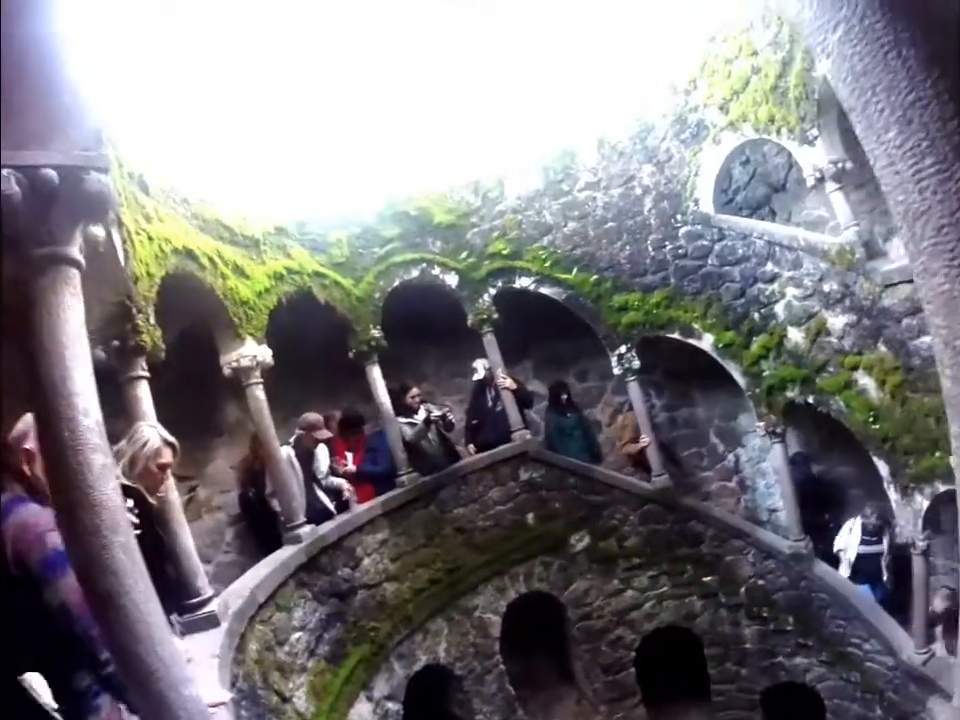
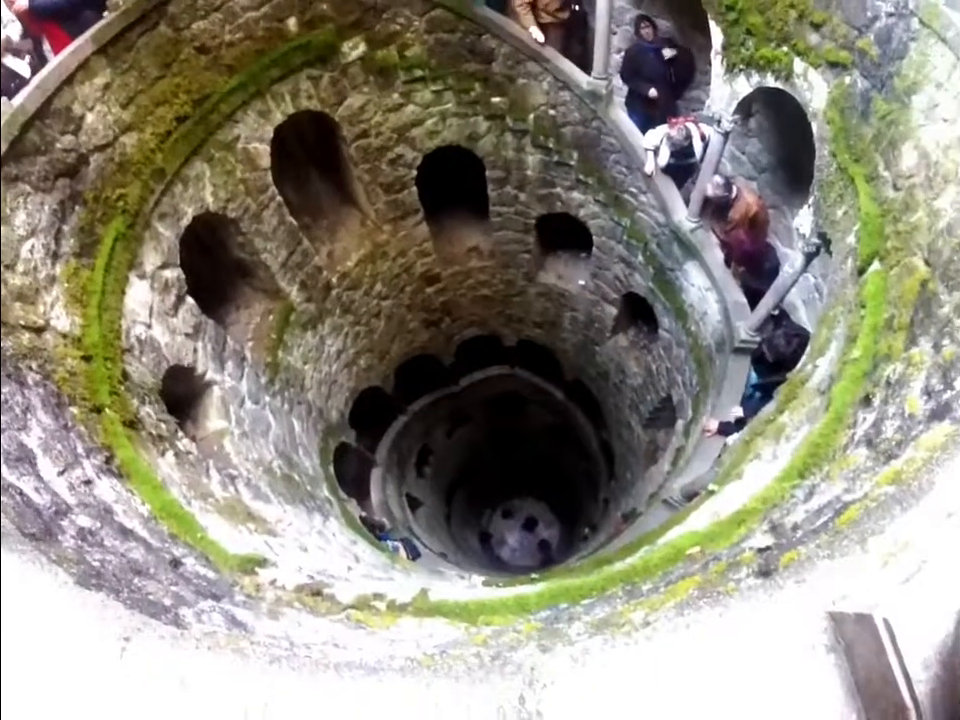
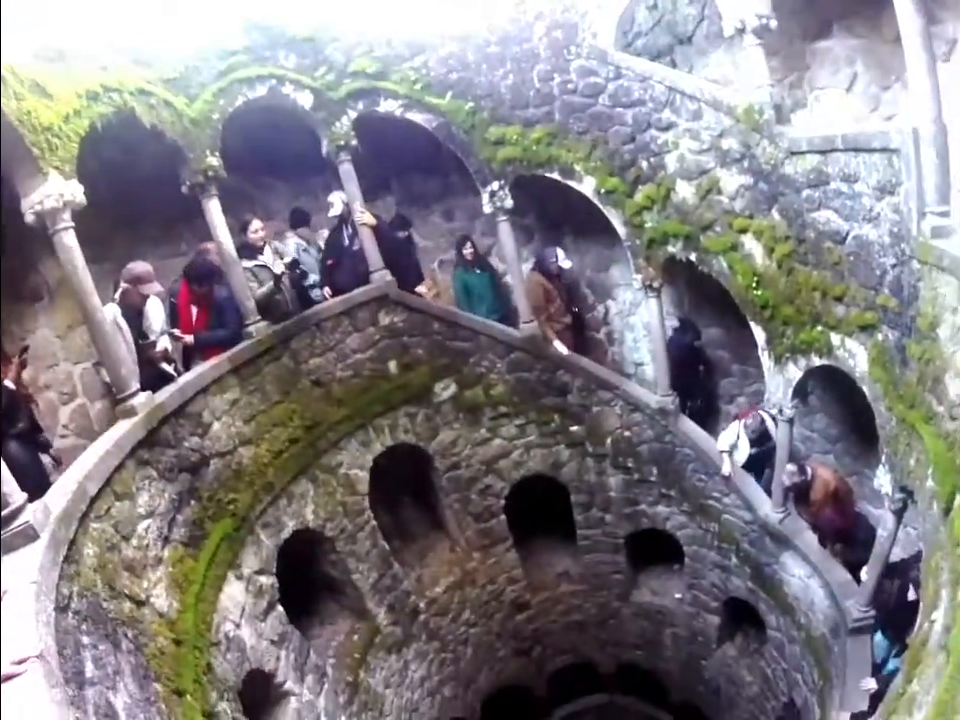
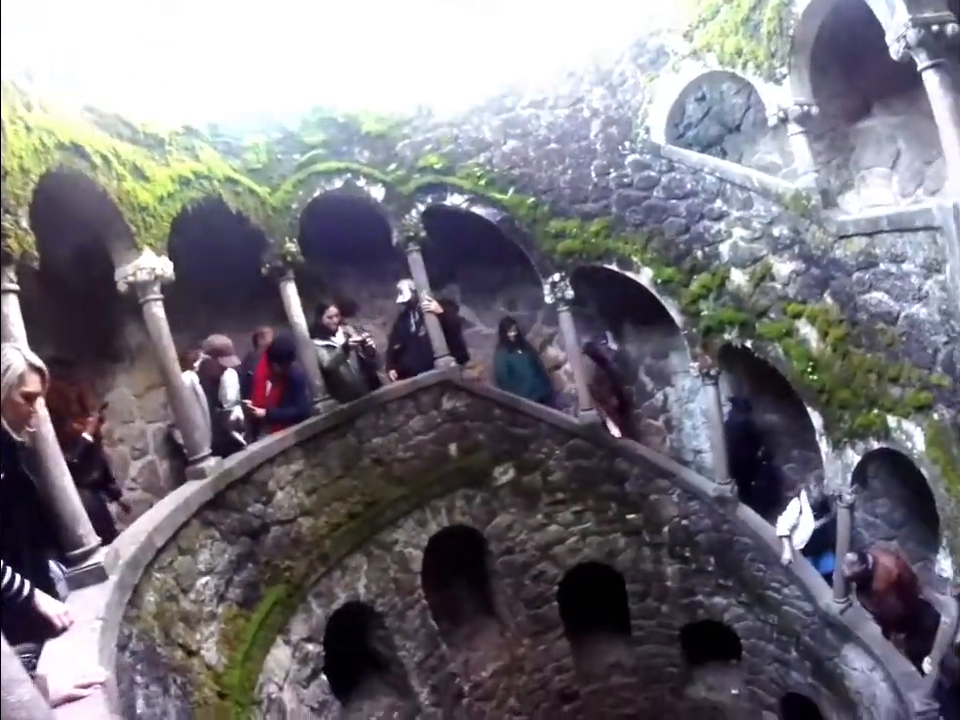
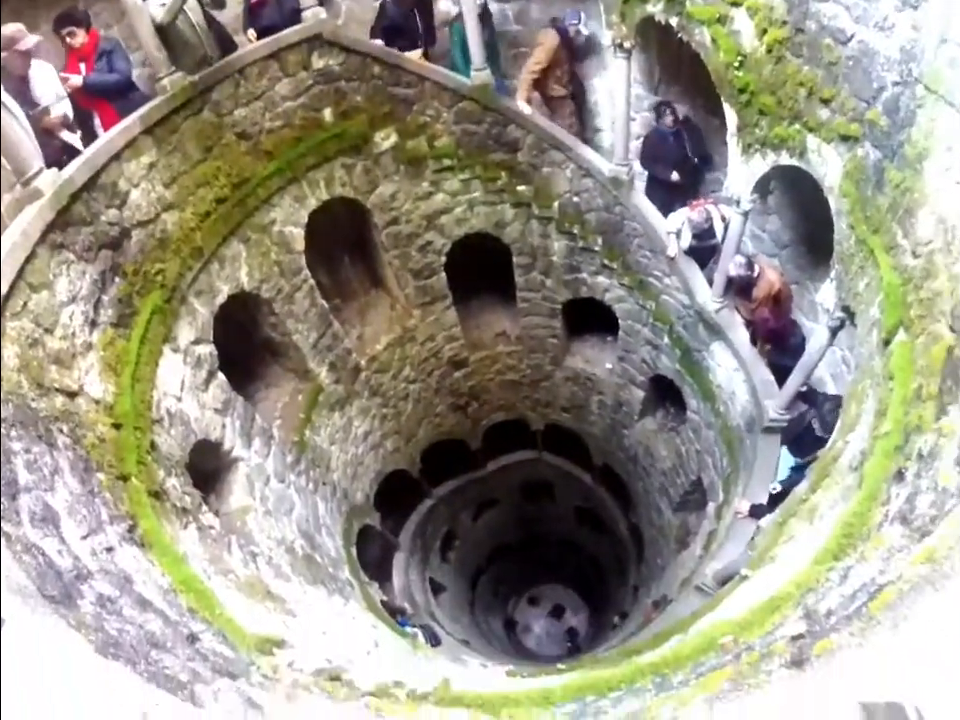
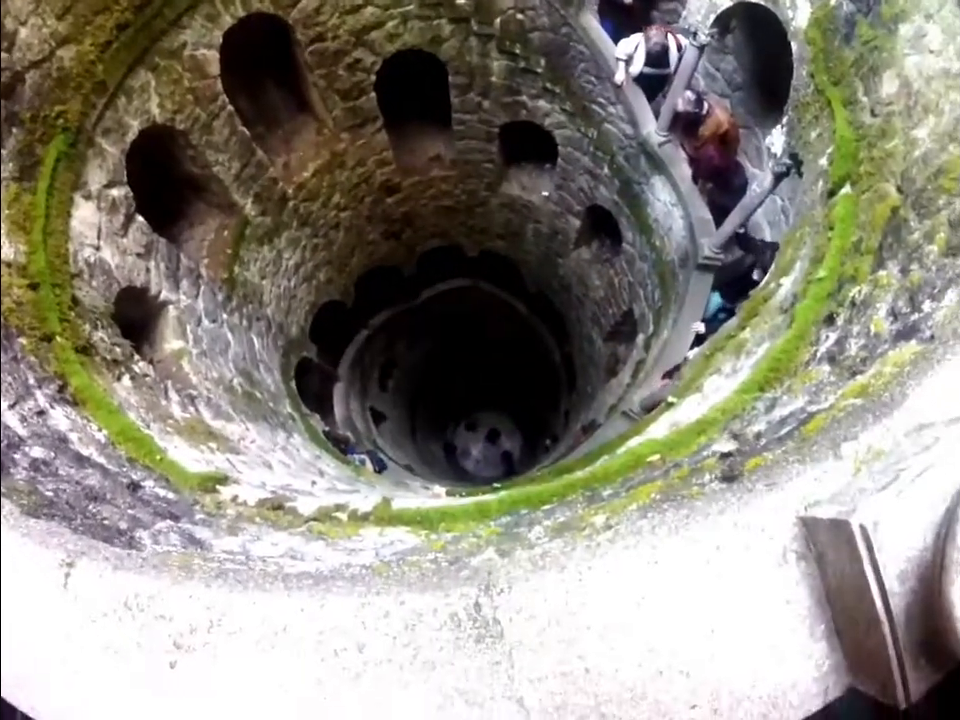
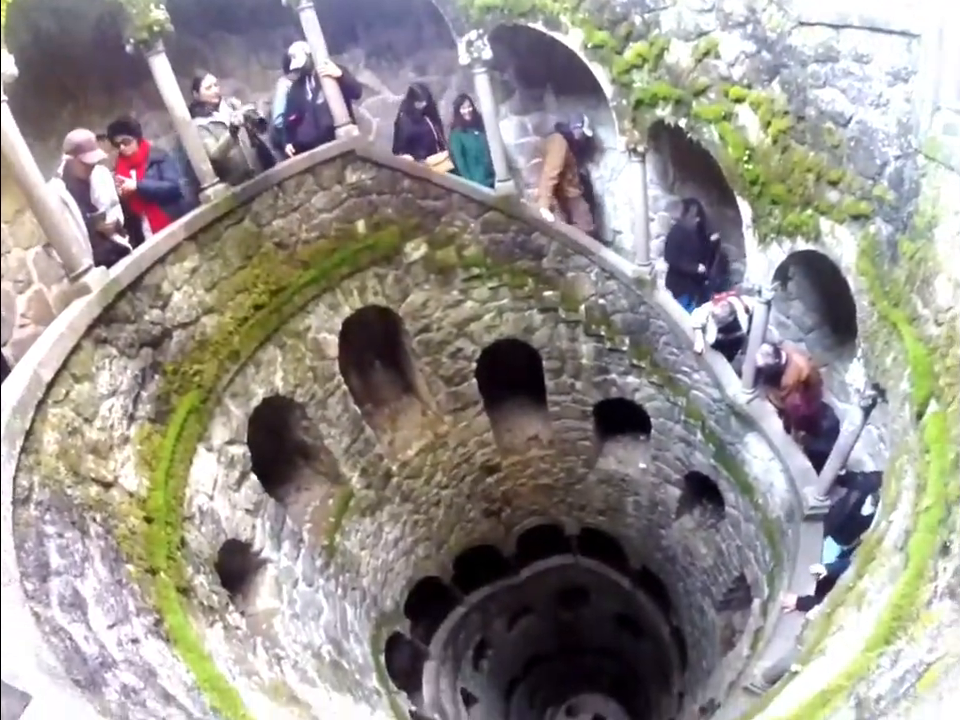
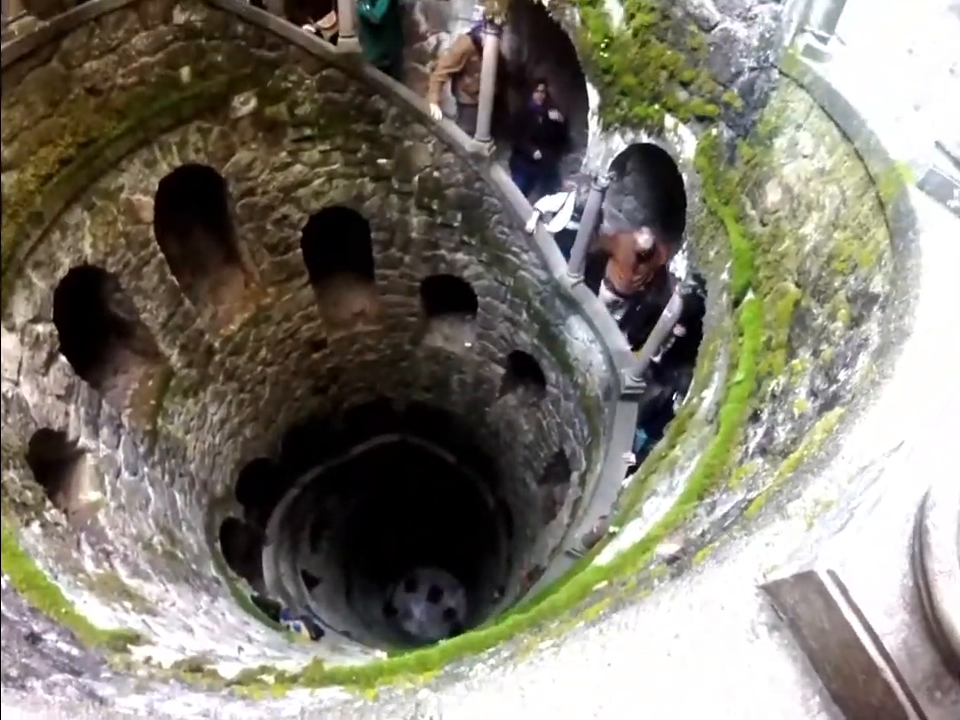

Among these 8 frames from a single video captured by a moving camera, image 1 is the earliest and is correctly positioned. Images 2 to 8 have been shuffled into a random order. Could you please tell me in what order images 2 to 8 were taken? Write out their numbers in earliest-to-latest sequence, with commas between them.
4, 3, 7, 5, 2, 6, 8
